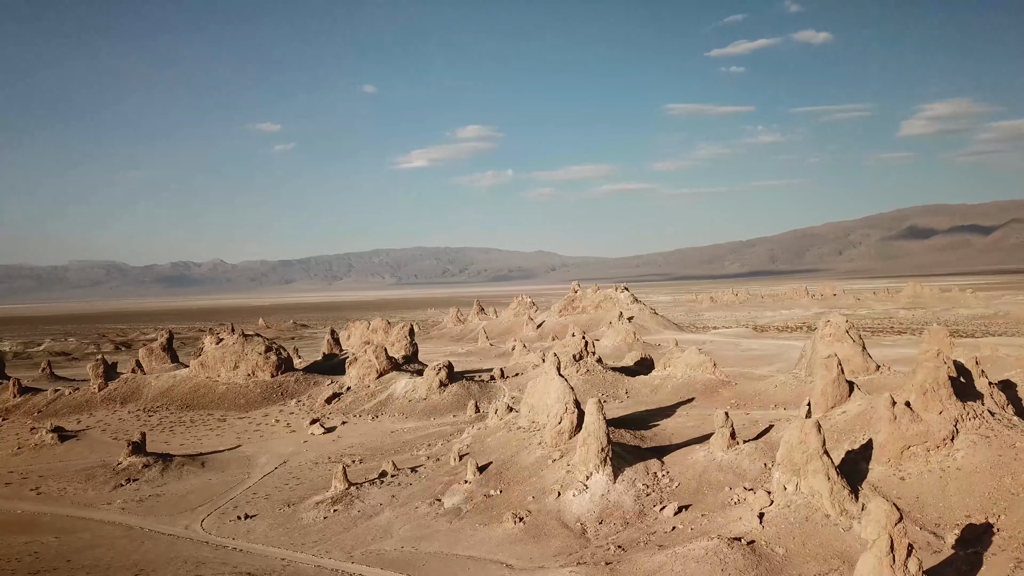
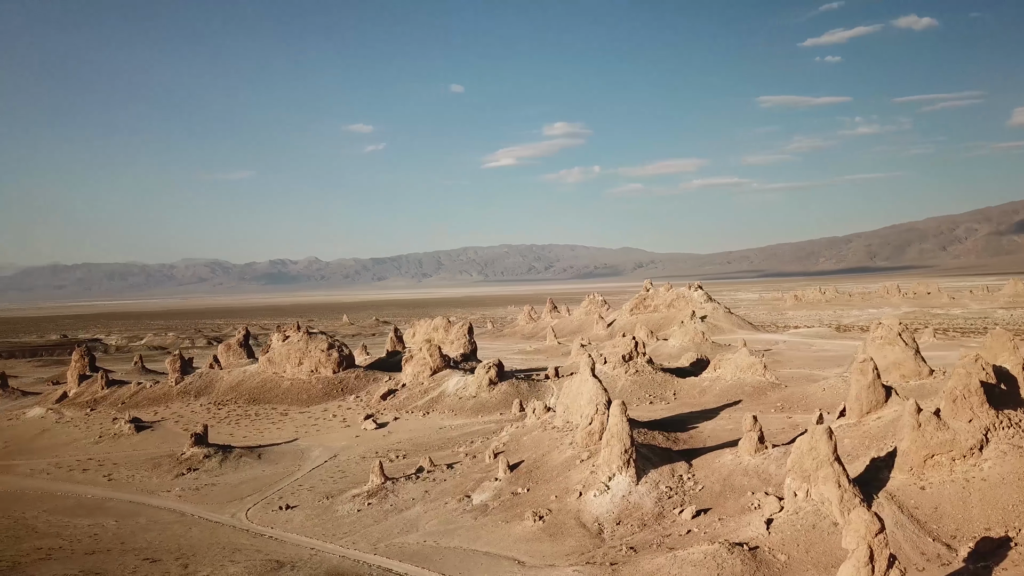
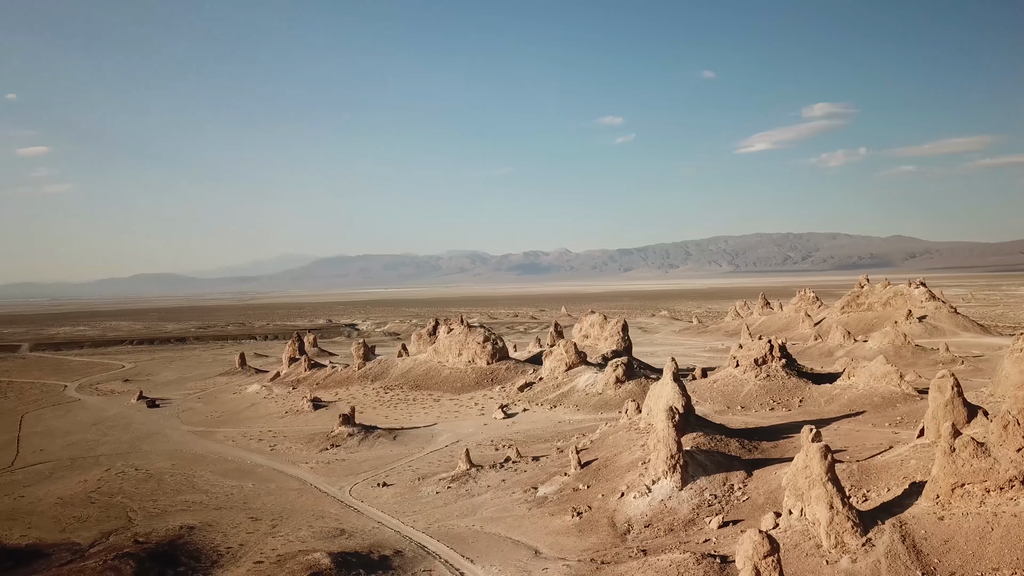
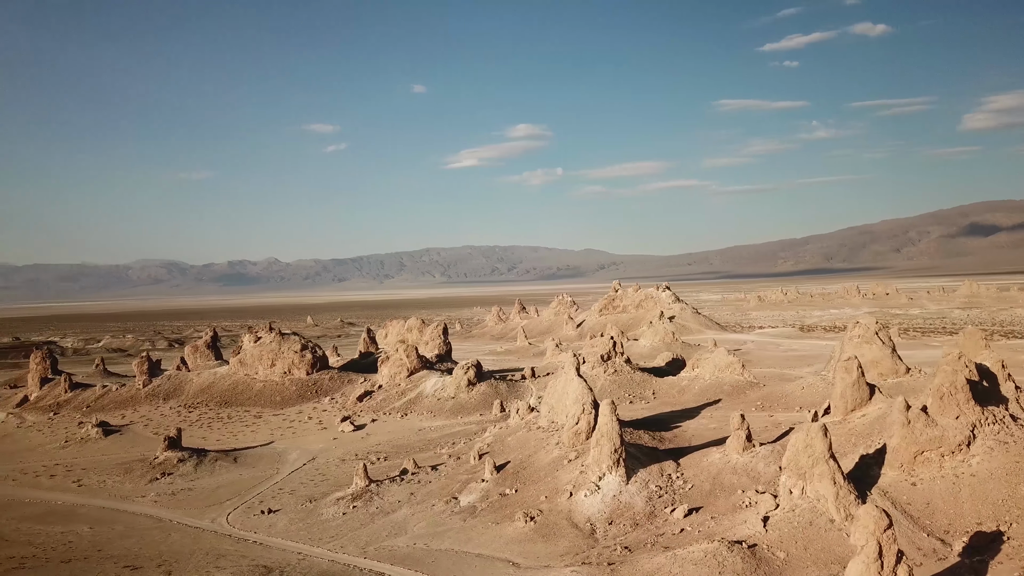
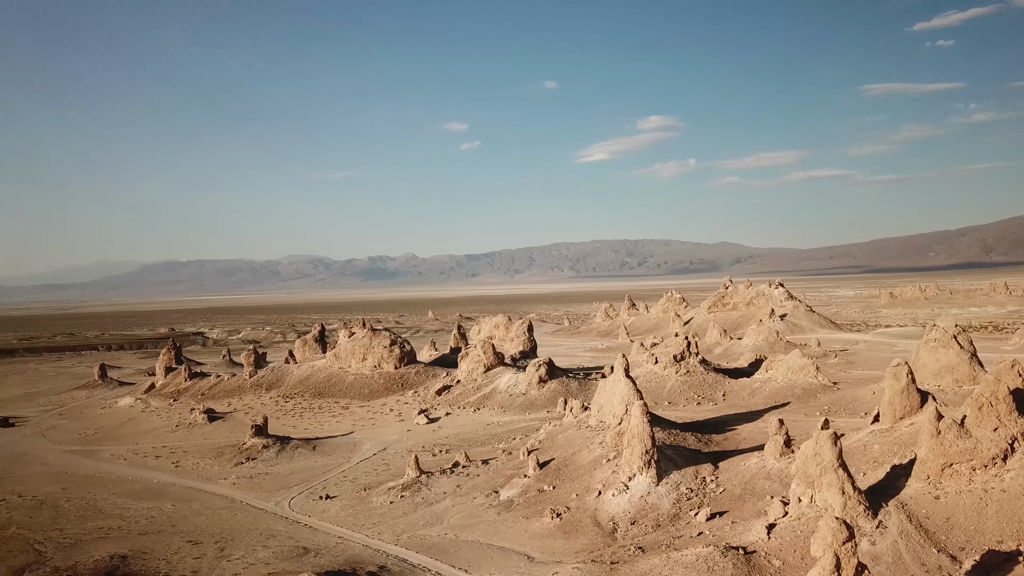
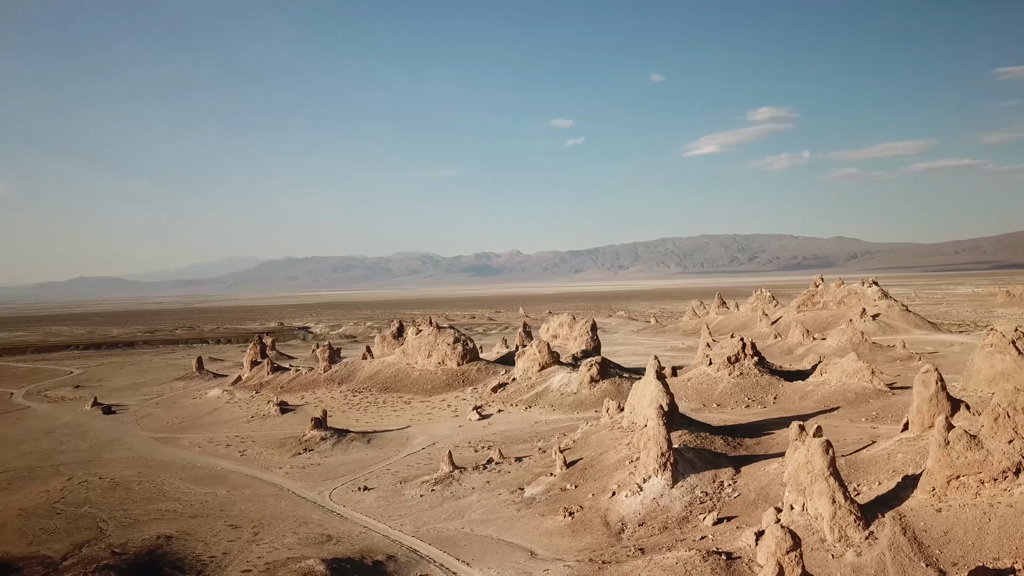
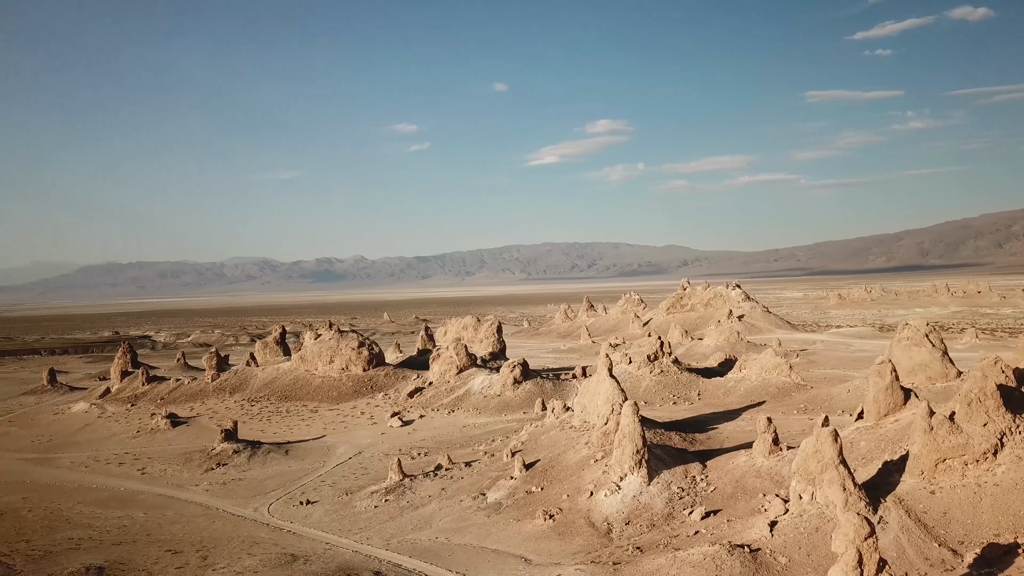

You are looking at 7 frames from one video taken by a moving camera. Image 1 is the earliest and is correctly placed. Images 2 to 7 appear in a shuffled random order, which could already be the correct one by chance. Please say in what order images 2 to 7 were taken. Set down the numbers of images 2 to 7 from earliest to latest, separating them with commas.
4, 2, 7, 5, 6, 3
